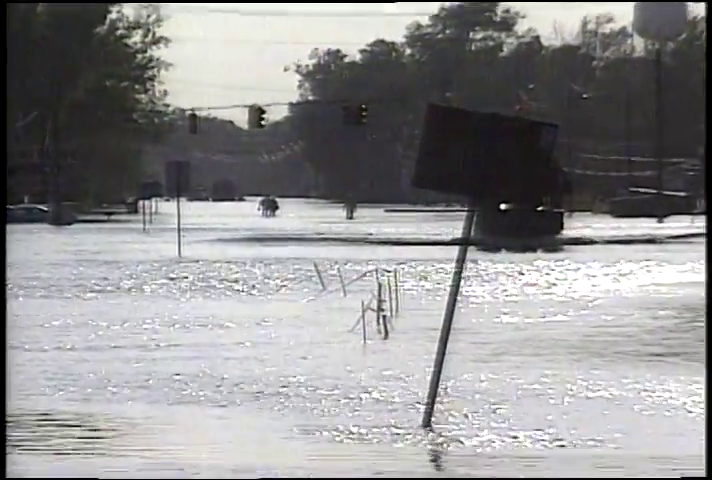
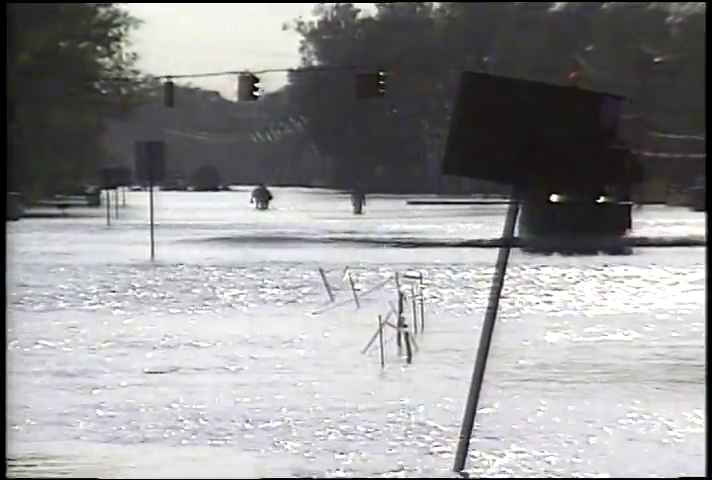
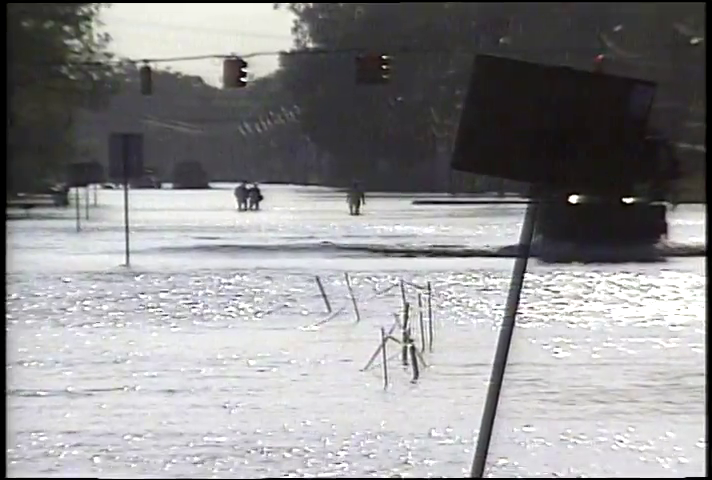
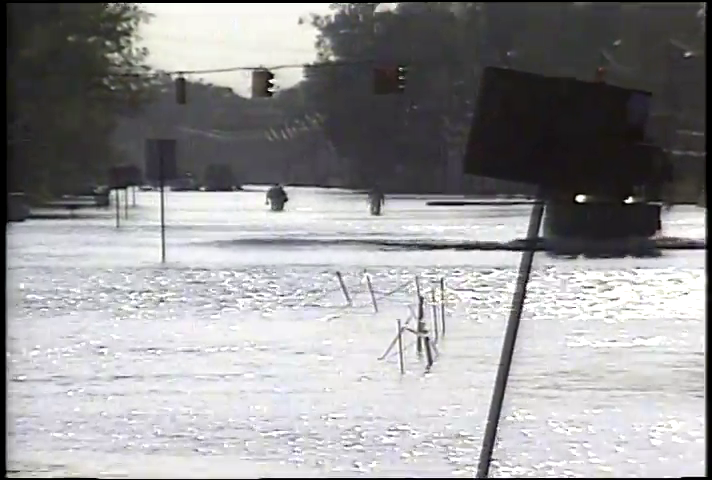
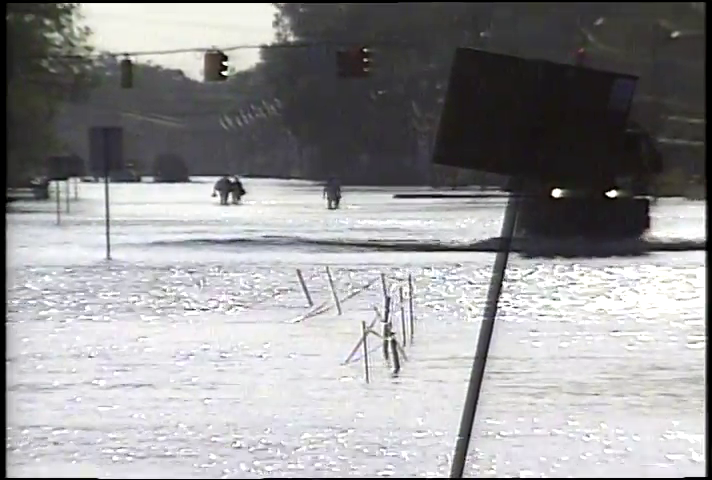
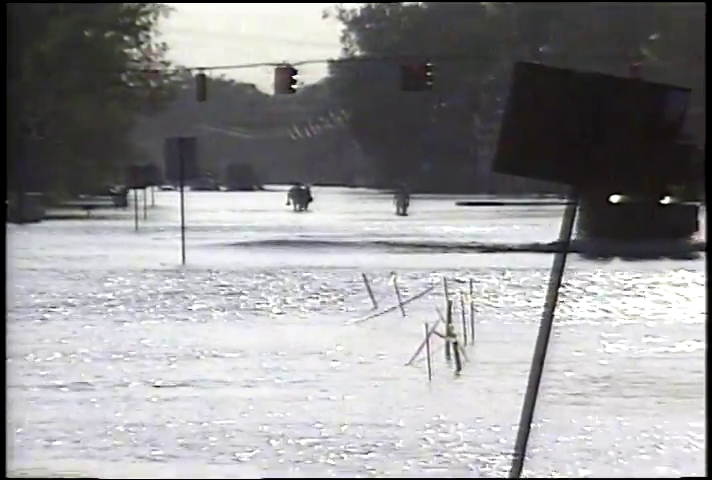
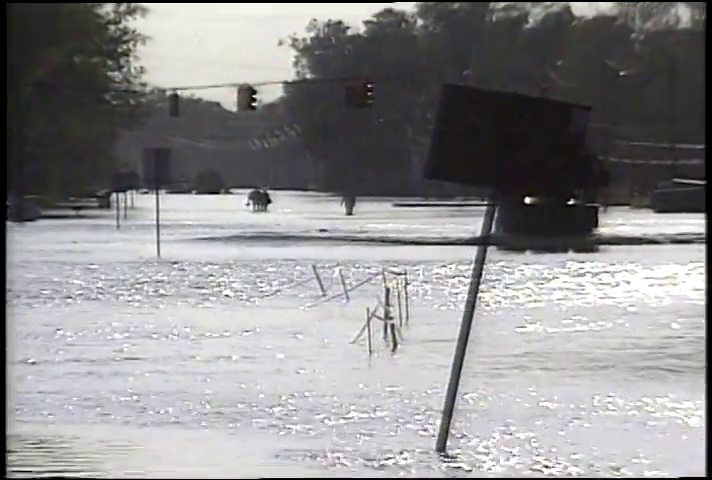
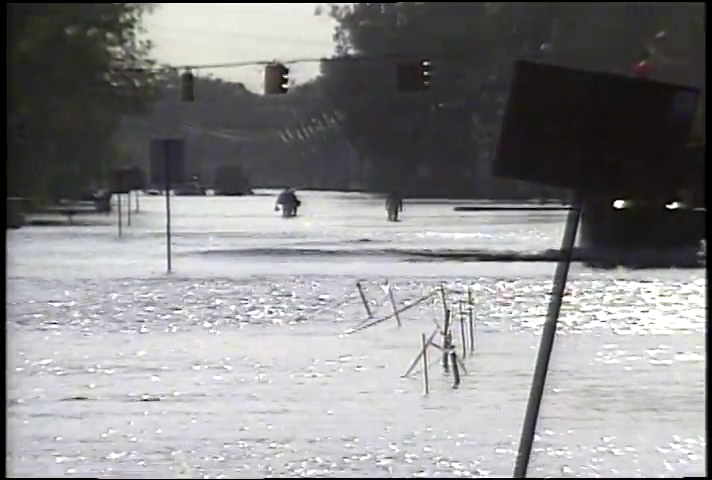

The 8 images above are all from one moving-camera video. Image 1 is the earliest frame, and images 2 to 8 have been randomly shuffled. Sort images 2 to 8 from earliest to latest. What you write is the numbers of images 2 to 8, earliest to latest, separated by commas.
7, 2, 4, 6, 8, 3, 5
